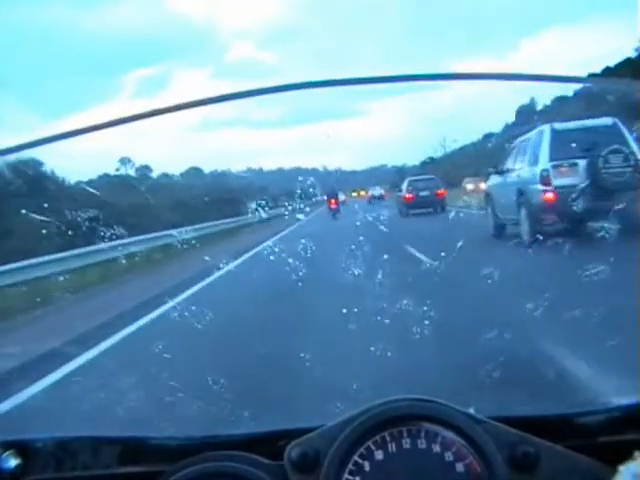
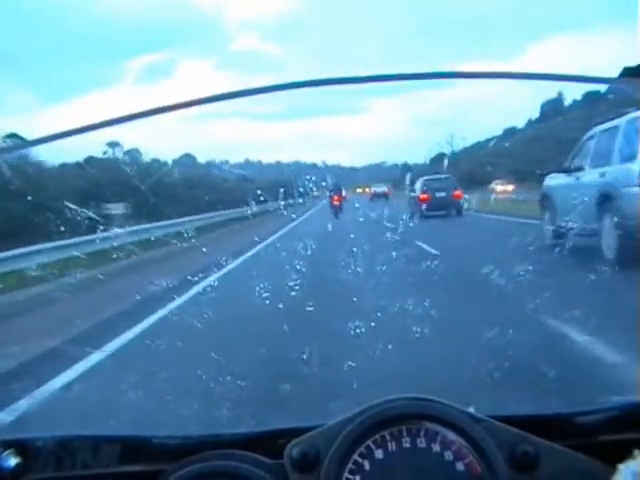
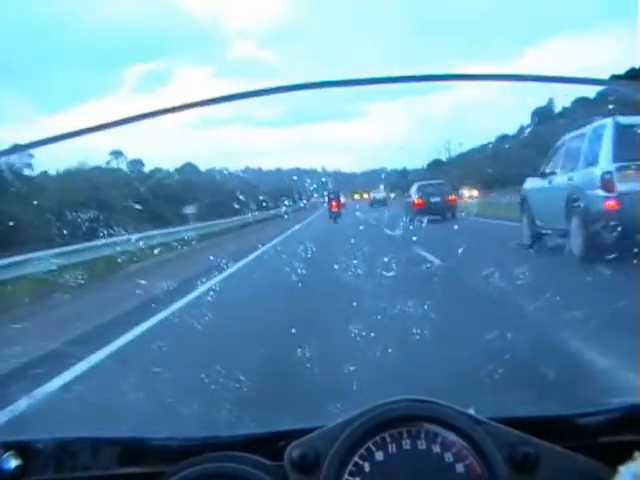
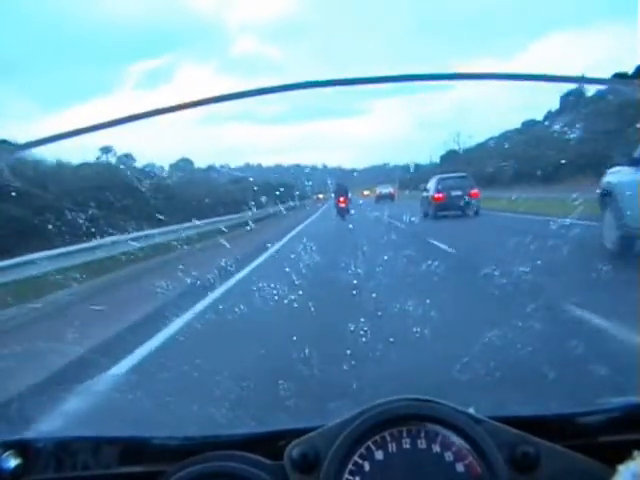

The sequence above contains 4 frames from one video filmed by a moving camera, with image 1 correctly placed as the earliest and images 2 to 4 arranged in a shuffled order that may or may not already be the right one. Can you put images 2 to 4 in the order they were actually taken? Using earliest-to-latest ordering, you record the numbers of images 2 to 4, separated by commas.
3, 2, 4
